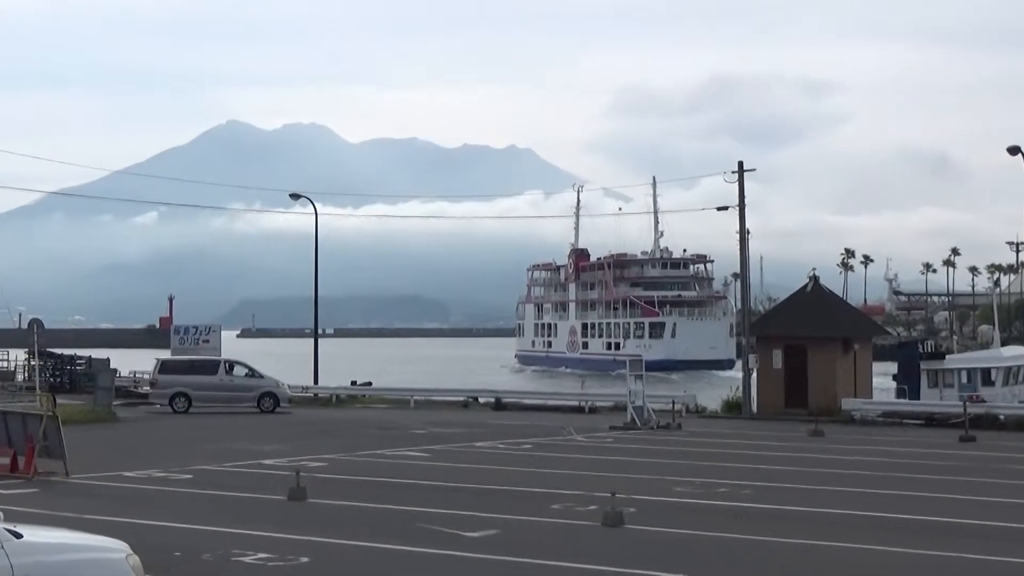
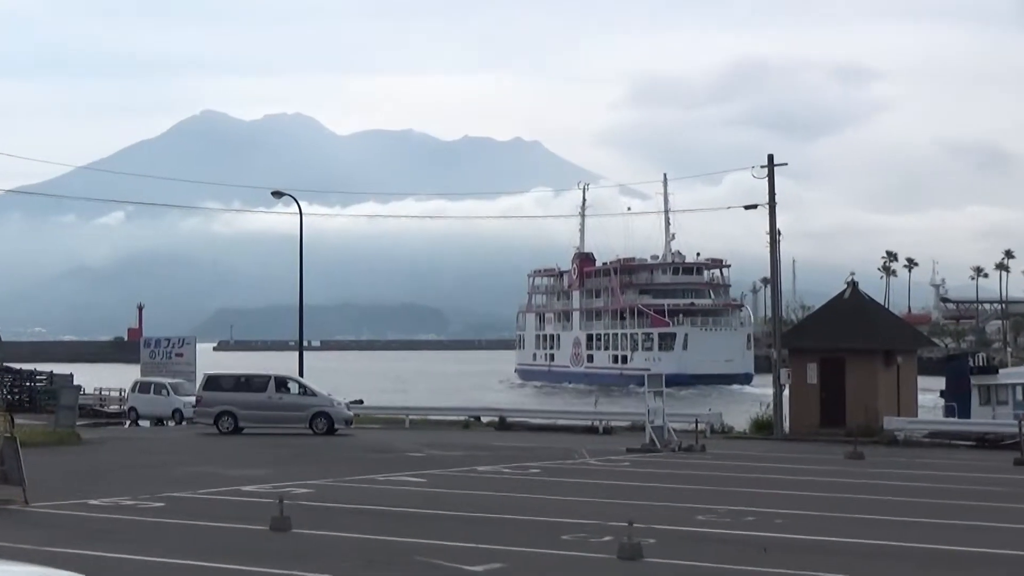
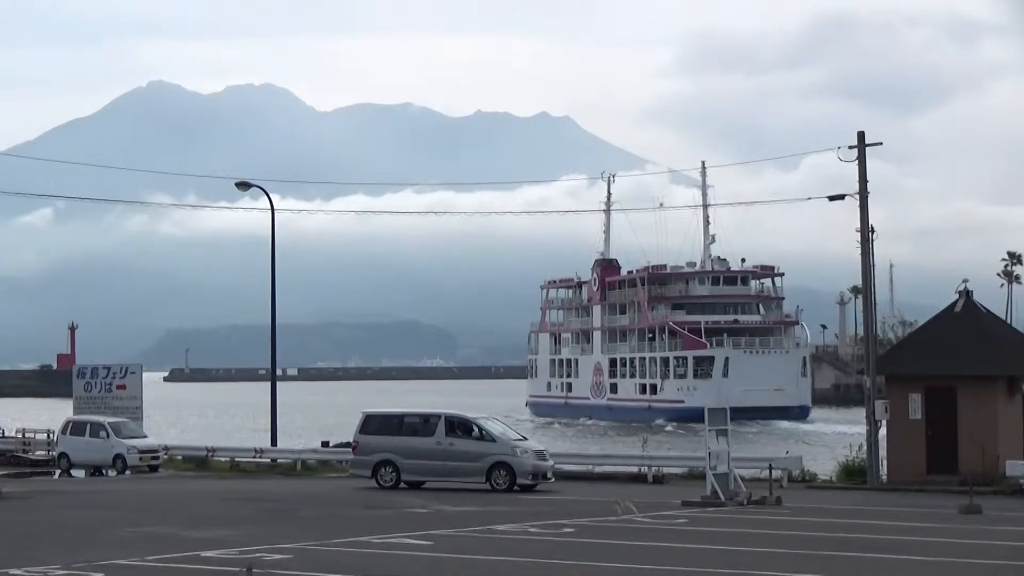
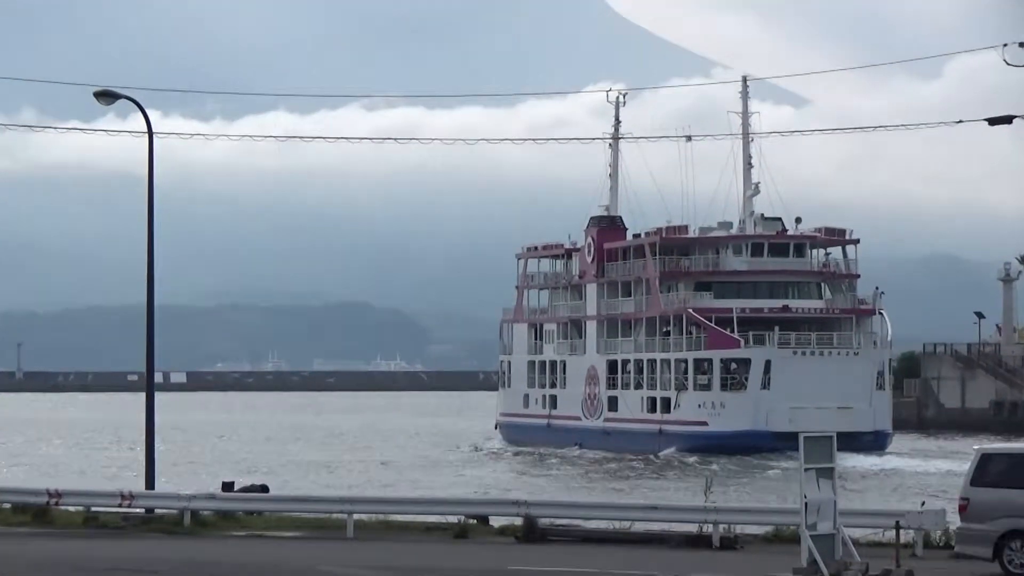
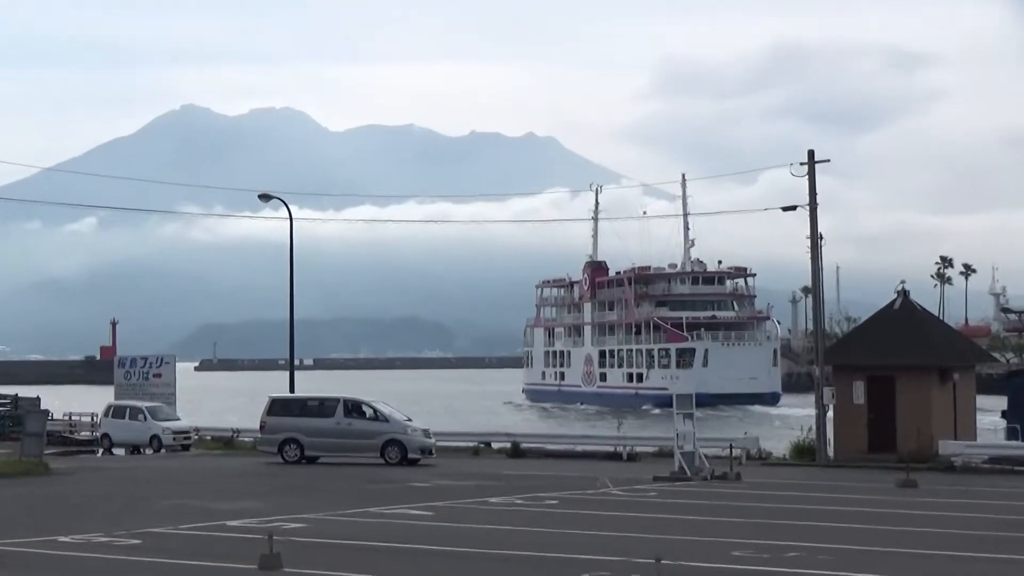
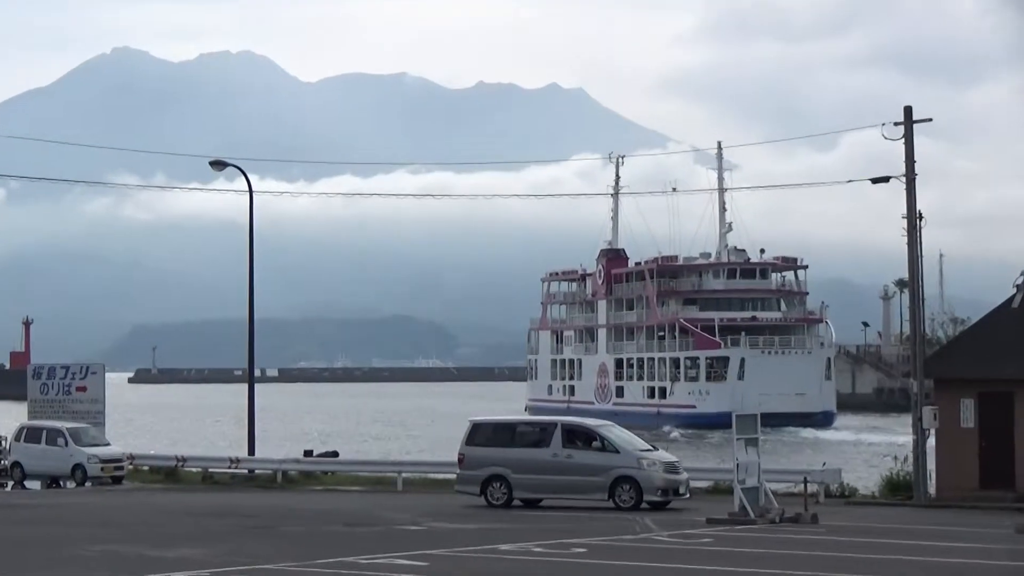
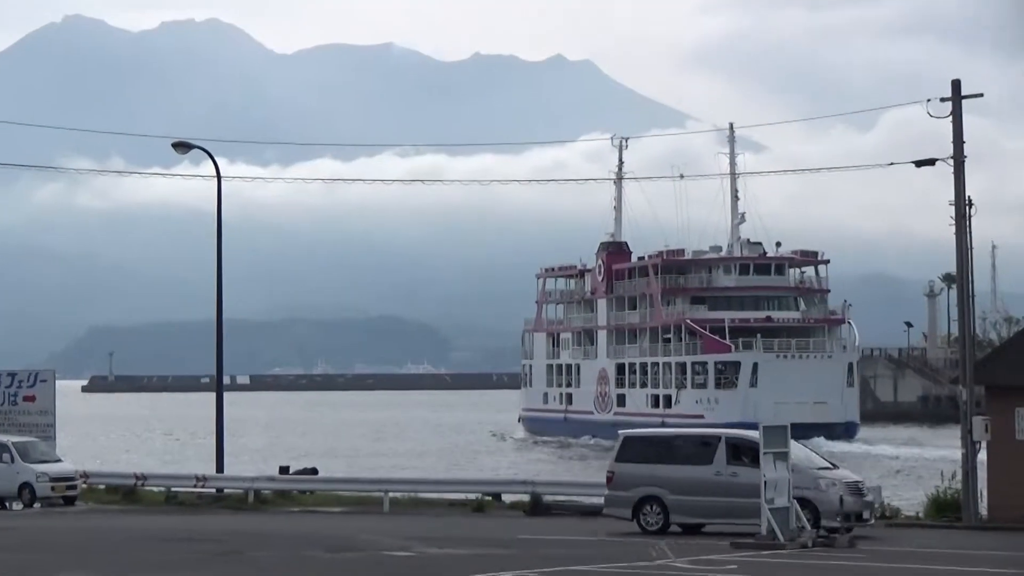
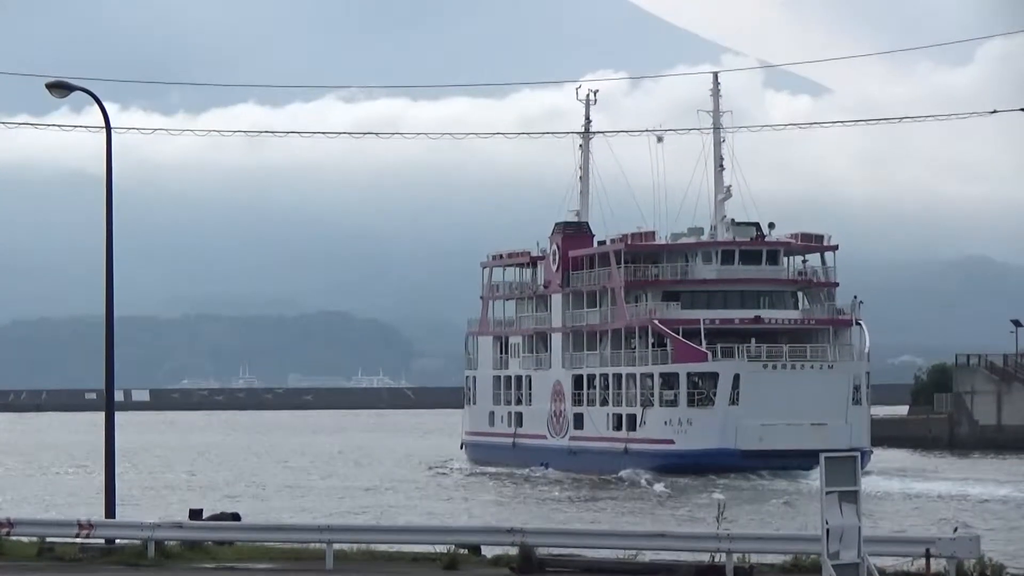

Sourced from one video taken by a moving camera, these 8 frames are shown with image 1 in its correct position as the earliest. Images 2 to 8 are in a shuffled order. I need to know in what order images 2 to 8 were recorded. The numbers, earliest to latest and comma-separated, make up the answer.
2, 5, 3, 6, 7, 4, 8
